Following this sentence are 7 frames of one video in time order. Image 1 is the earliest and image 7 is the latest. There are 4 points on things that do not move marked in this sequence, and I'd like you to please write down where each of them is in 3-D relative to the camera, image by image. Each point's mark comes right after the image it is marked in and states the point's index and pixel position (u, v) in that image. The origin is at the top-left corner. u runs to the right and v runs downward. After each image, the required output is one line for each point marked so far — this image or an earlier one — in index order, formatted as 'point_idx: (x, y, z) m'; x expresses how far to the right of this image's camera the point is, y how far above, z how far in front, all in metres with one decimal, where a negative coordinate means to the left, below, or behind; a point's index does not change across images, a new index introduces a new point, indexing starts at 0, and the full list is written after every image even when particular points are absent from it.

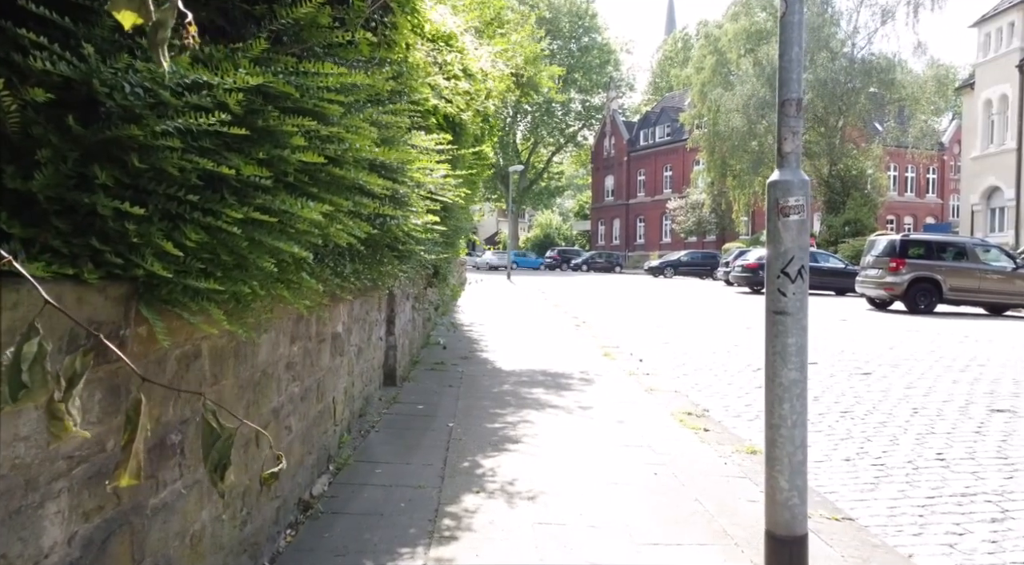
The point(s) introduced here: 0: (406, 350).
0: (-1.3, -0.8, +9.8) m
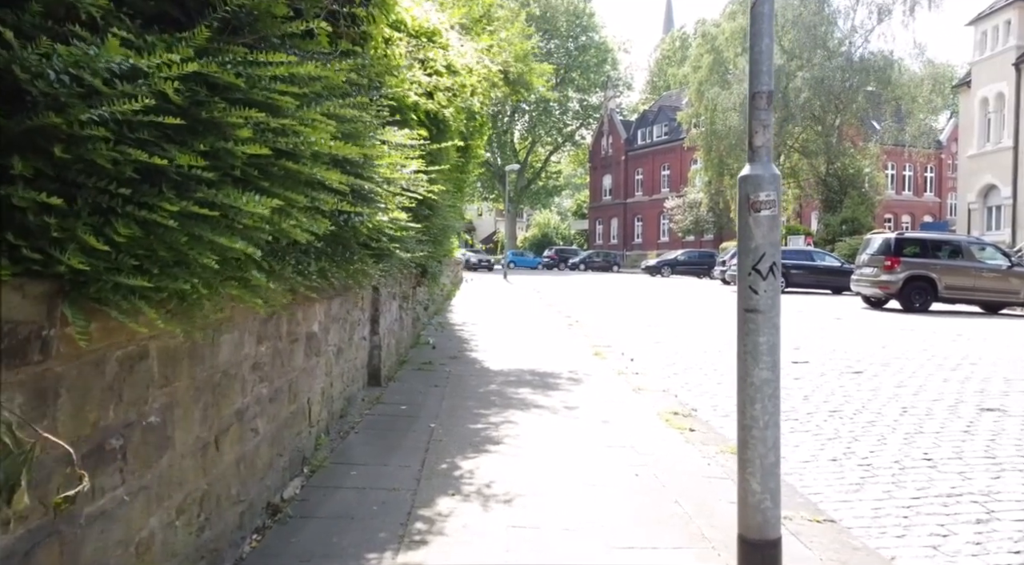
0: (-1.5, -0.8, +9.7) m
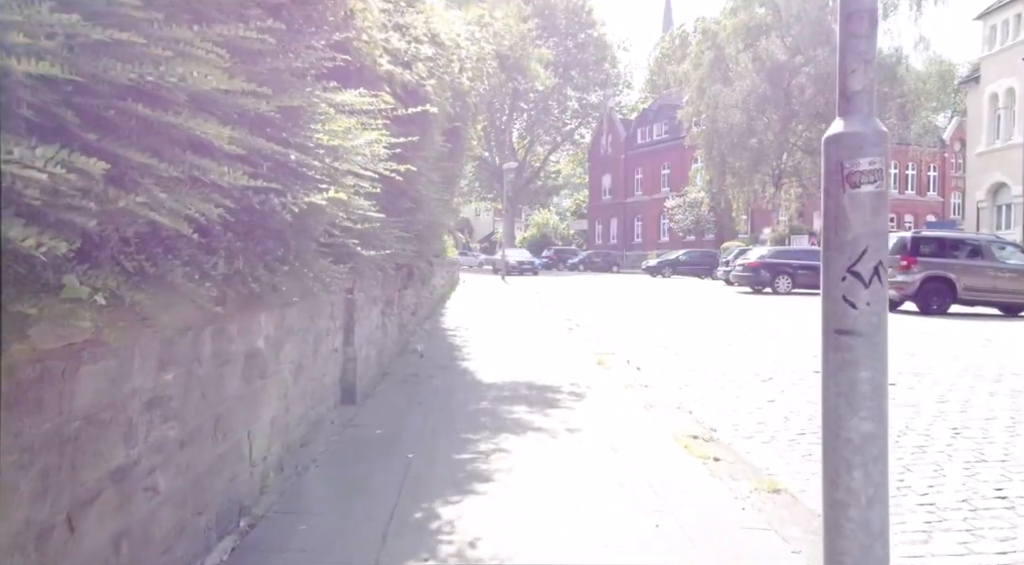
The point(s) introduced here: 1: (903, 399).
0: (-1.5, -0.8, +8.6) m
1: (+4.3, -1.3, +8.8) m
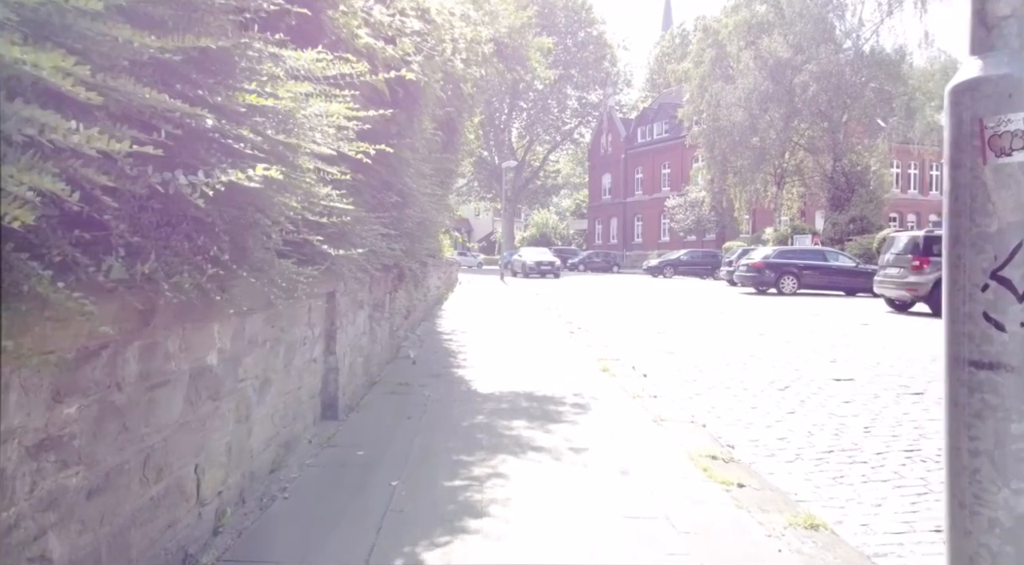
0: (-1.5, -0.9, +7.9) m
1: (+4.3, -1.3, +8.1) m
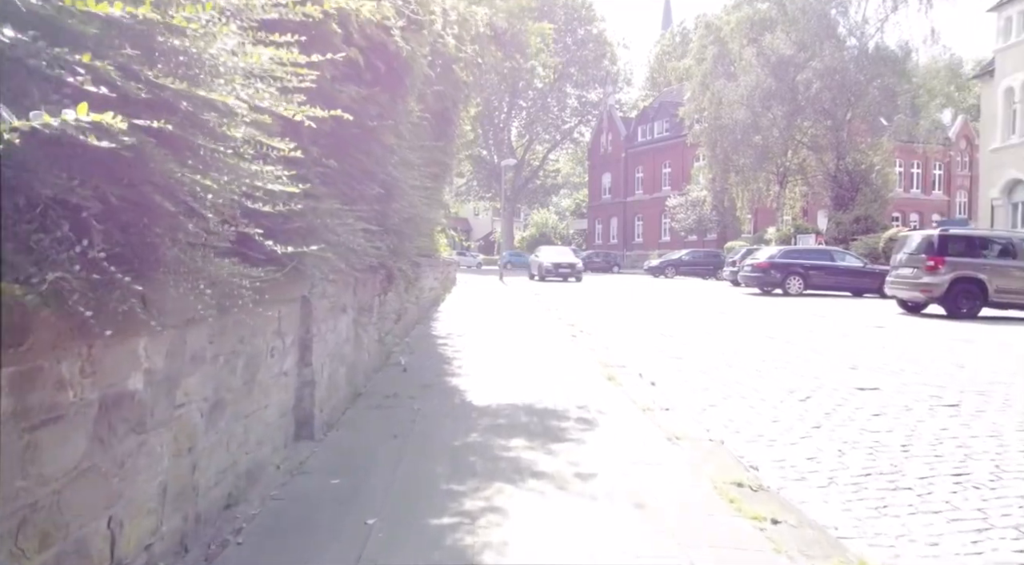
0: (-1.5, -0.9, +7.2) m
1: (+4.3, -1.3, +7.3) m
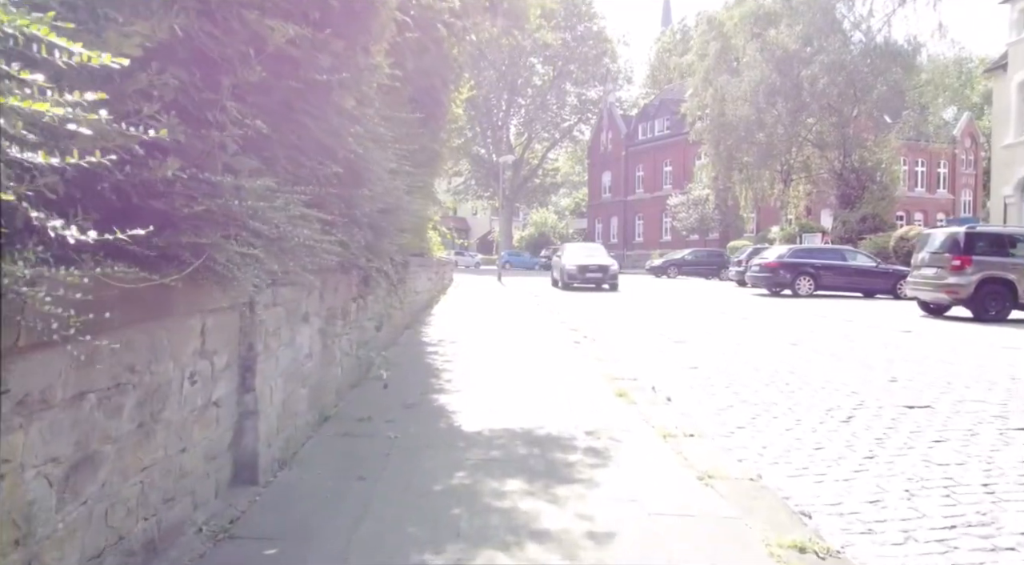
0: (-1.6, -0.9, +5.9) m
1: (+4.2, -1.3, +6.1) m
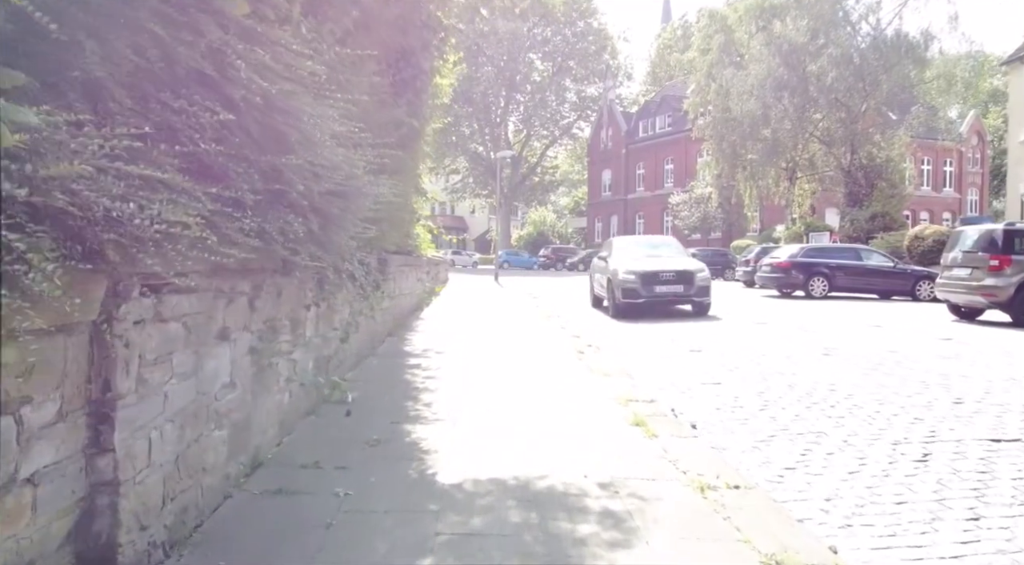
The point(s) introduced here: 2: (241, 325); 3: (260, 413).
0: (-1.6, -0.9, +4.4) m
1: (+4.2, -1.4, +4.5) m
2: (-1.6, -0.3, +4.7) m
3: (-1.7, -0.8, +5.2) m
